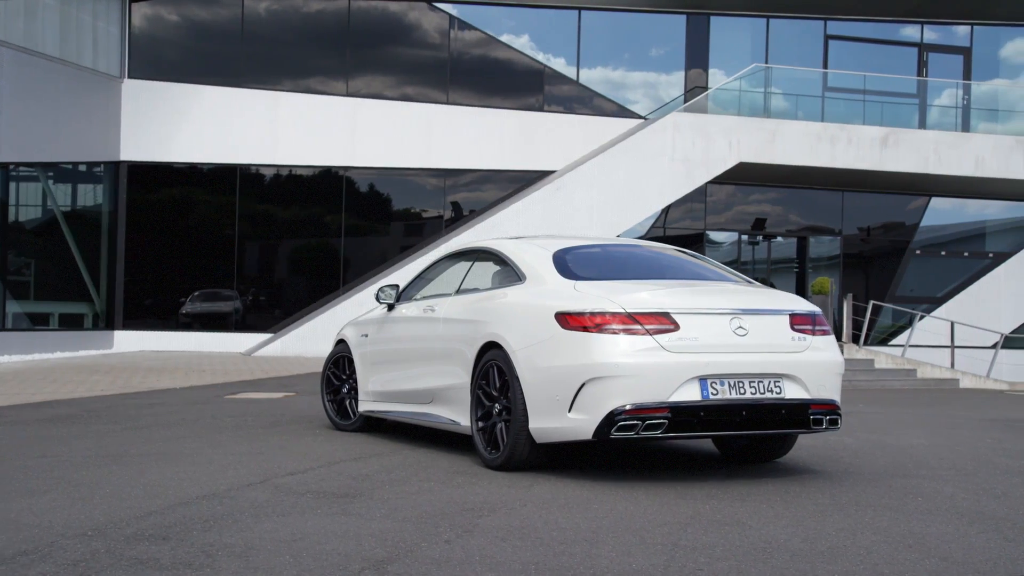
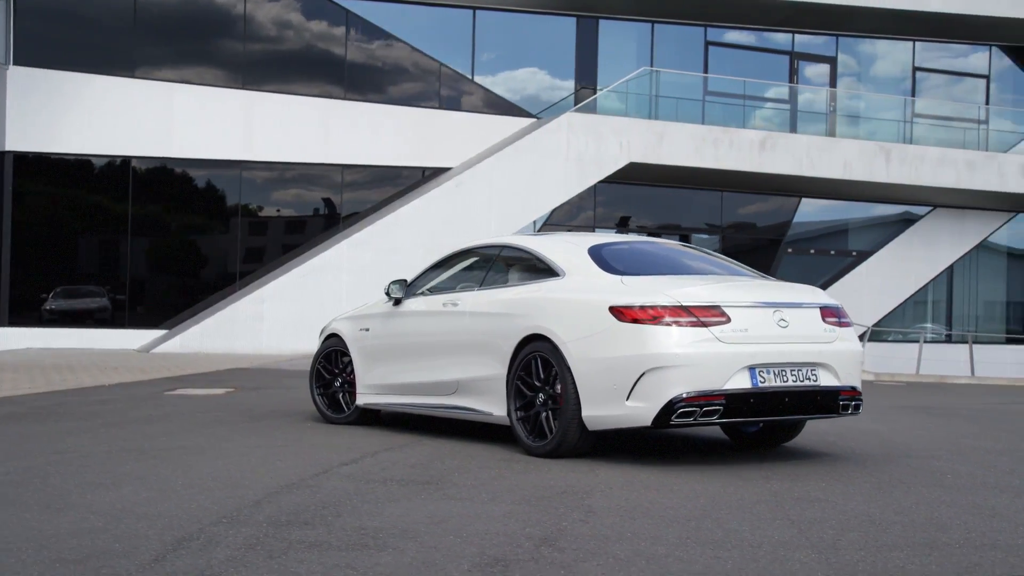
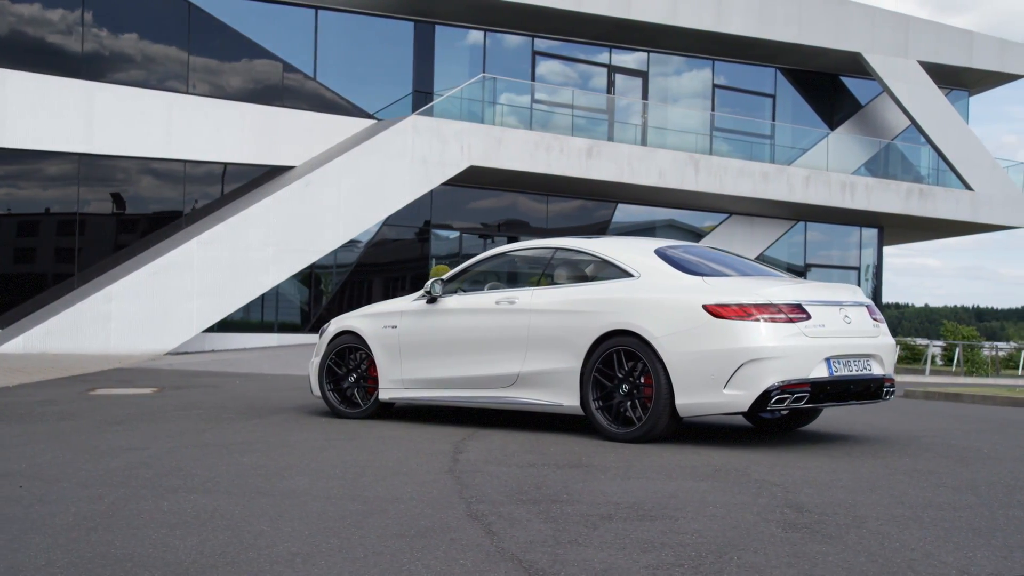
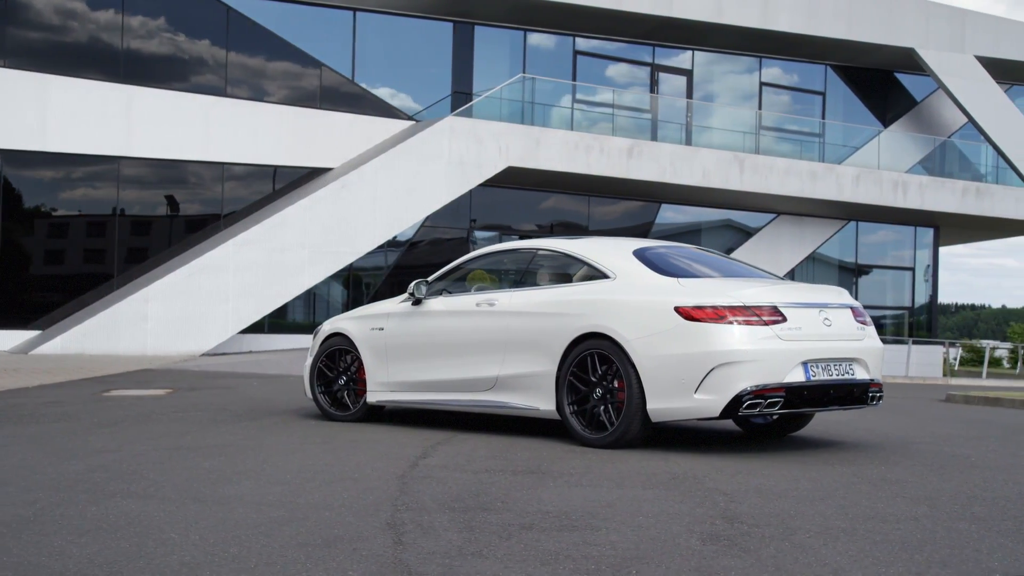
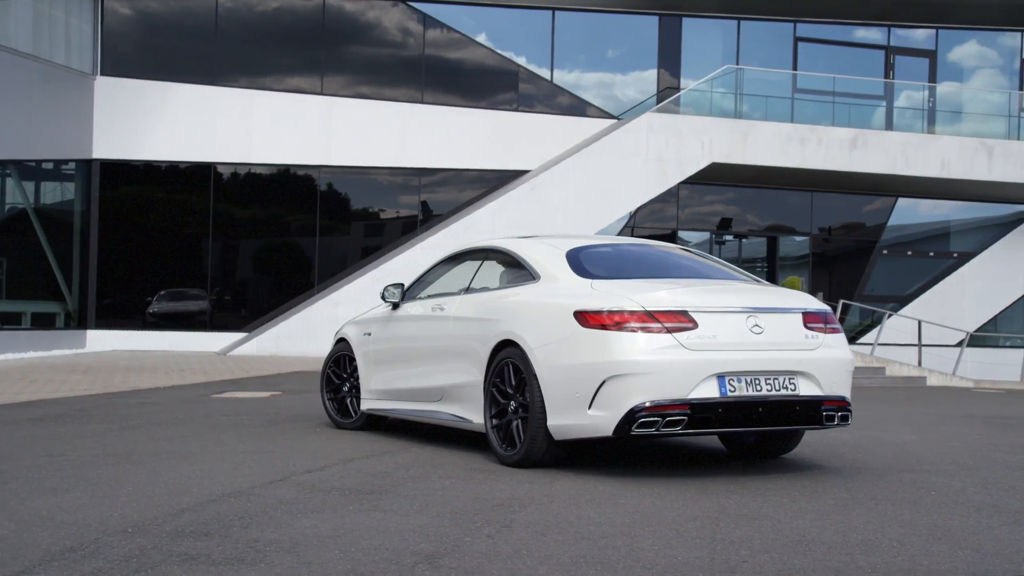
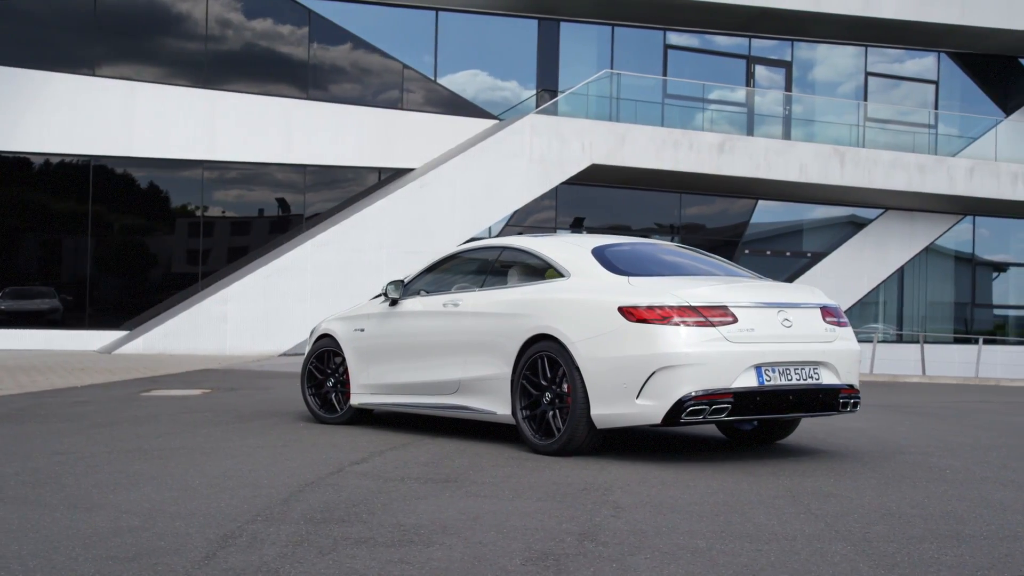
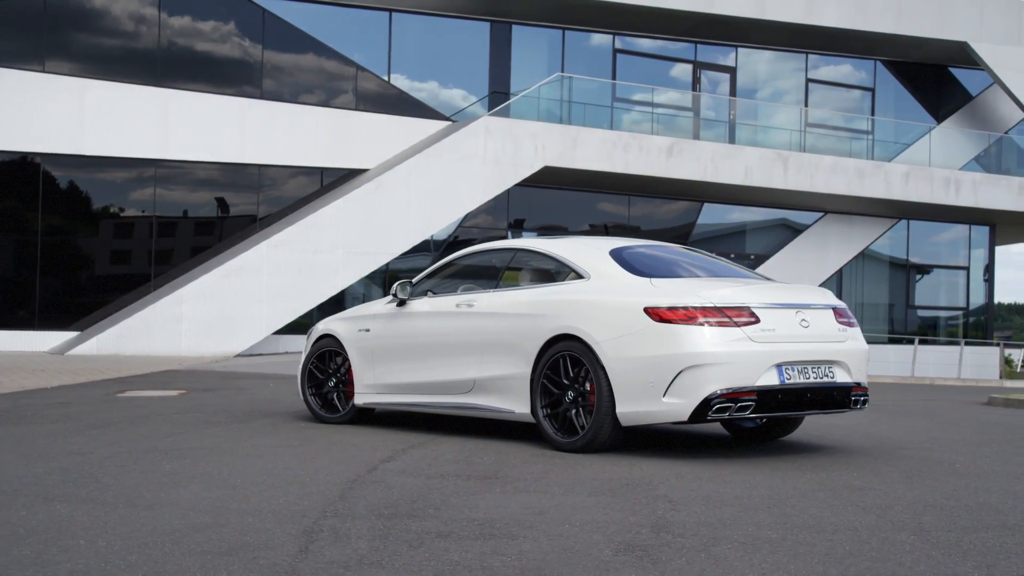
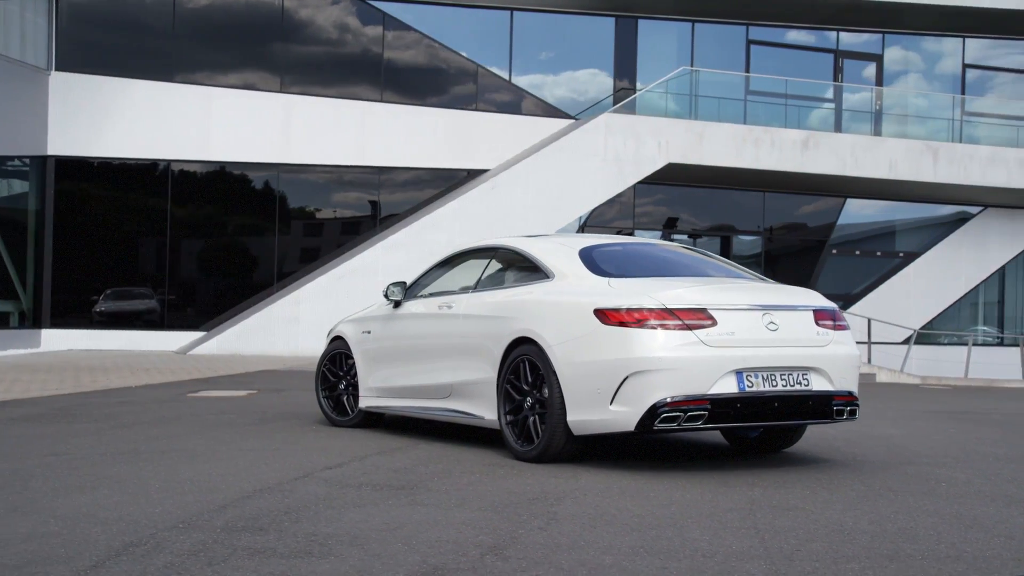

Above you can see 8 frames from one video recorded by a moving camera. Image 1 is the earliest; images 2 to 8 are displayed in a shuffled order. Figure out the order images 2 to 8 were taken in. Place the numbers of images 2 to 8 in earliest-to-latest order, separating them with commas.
5, 8, 2, 6, 7, 4, 3
